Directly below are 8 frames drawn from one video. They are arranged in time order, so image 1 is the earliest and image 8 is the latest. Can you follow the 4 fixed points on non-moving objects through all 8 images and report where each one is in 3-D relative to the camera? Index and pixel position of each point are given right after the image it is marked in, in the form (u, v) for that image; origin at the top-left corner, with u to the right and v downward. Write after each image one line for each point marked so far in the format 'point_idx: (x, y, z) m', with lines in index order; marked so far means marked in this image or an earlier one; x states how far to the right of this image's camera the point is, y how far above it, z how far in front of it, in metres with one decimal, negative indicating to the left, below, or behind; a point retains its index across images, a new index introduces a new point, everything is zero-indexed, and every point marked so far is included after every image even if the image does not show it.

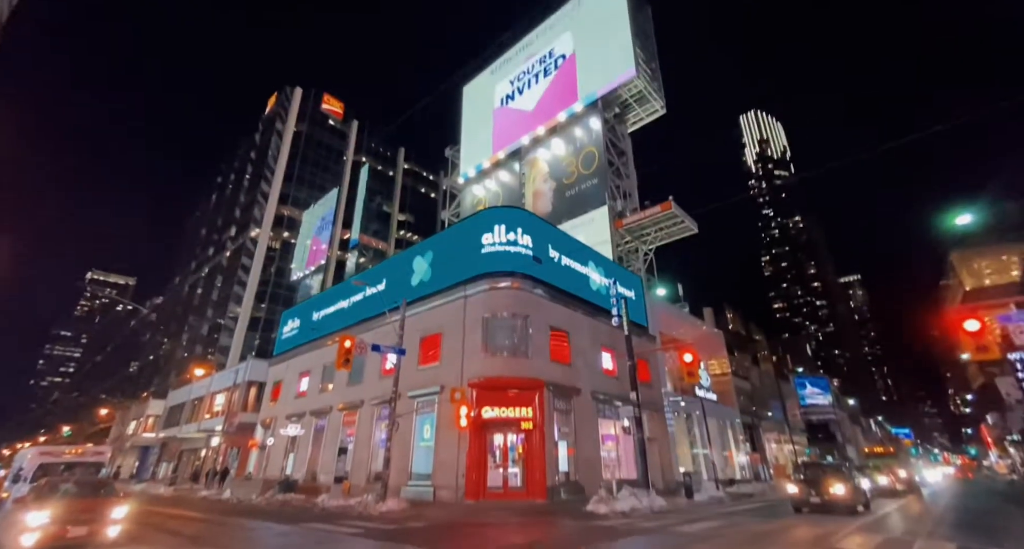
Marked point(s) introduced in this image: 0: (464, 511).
0: (-2.0, -9.8, +18.3) m
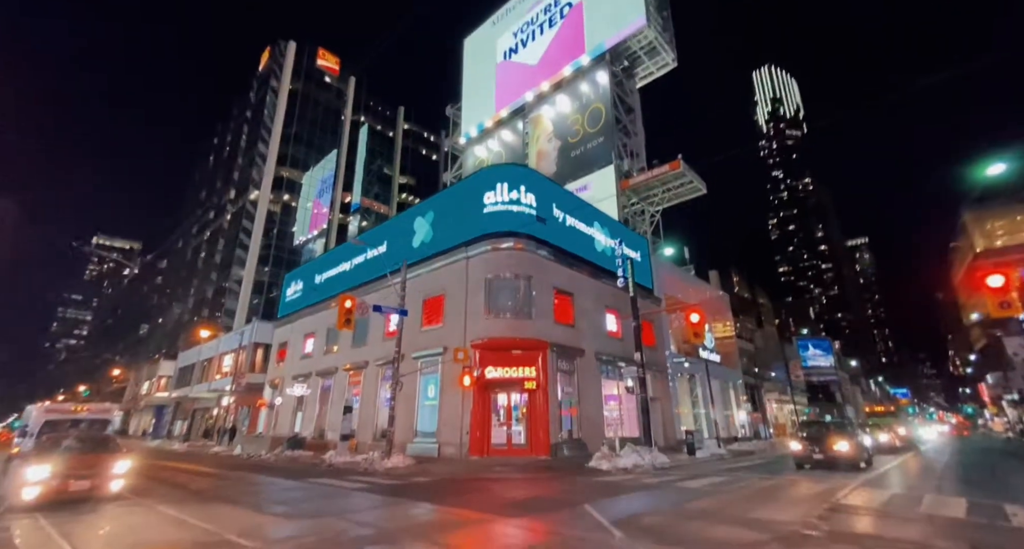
0: (-1.9, -8.1, +18.5) m
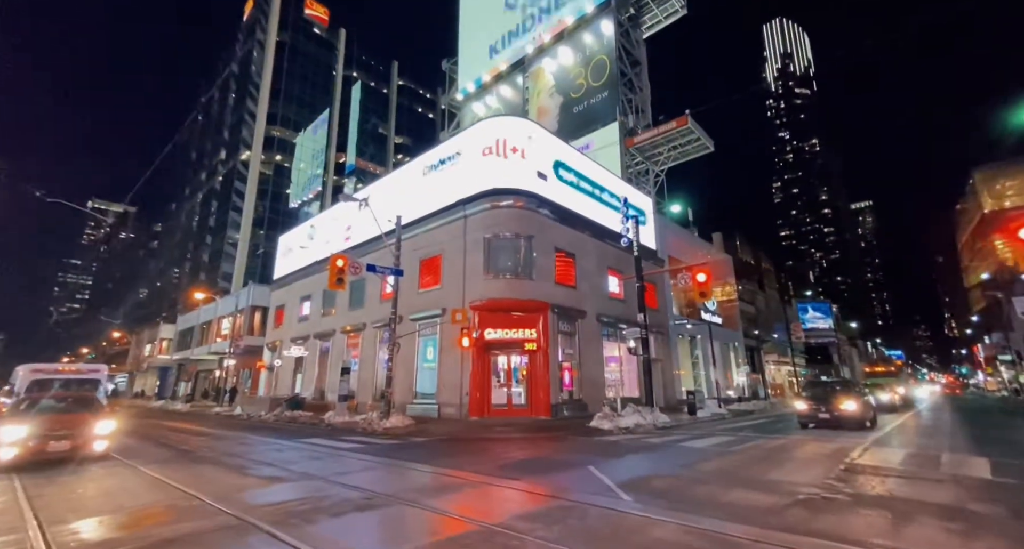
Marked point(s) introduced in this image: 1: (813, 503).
0: (-1.9, -6.3, +18.3) m
1: (+4.4, -3.3, +6.4) m
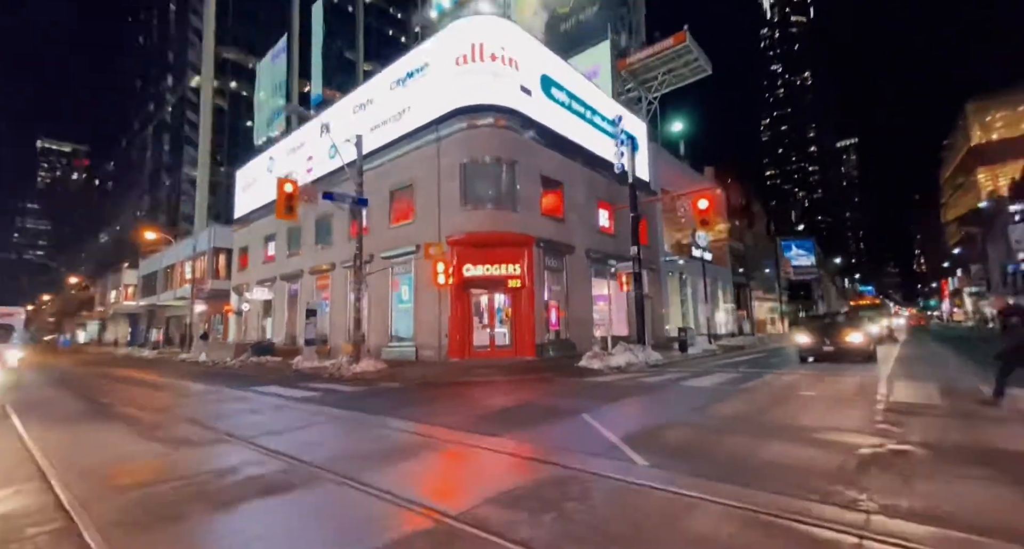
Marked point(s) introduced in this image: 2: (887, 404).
0: (-2.5, -3.6, +16.8) m
1: (+4.2, -2.1, +4.9) m
2: (+6.8, -2.3, +8.0) m
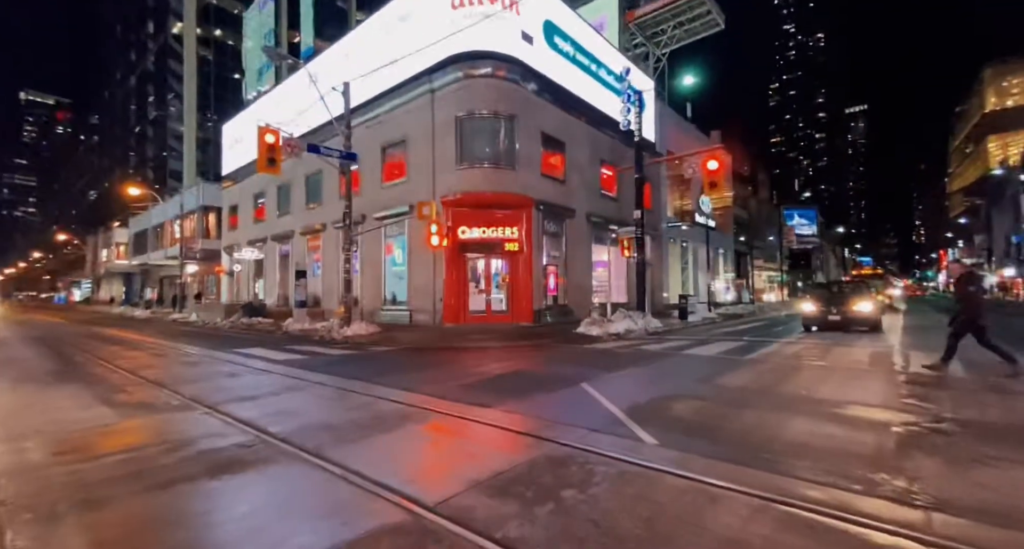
0: (-2.7, -2.2, +16.3) m
1: (+4.1, -1.7, +4.3) m
2: (+6.7, -1.7, +7.4) m
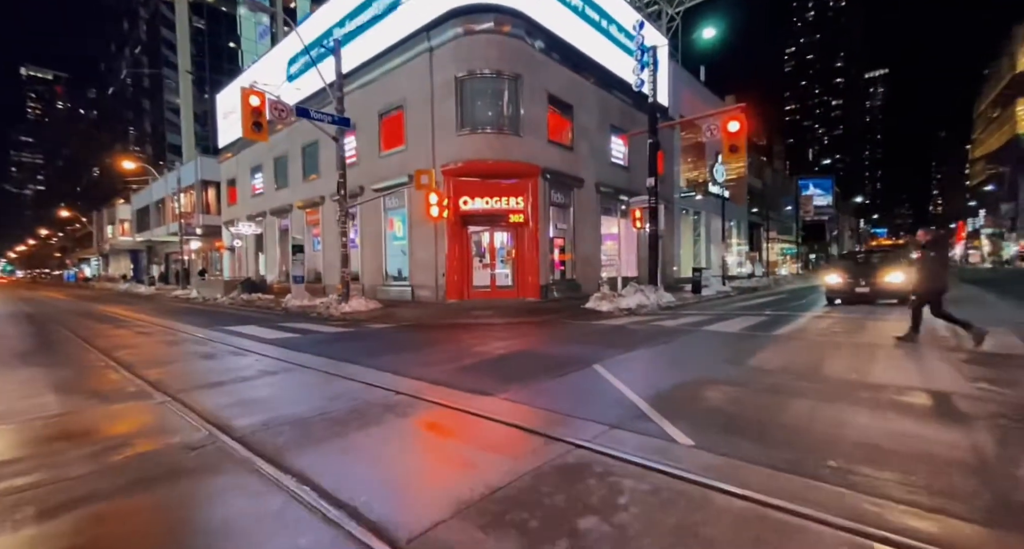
0: (-2.5, -1.2, +15.6) m
1: (+4.1, -1.4, +3.5) m
2: (+6.8, -1.2, +6.6) m
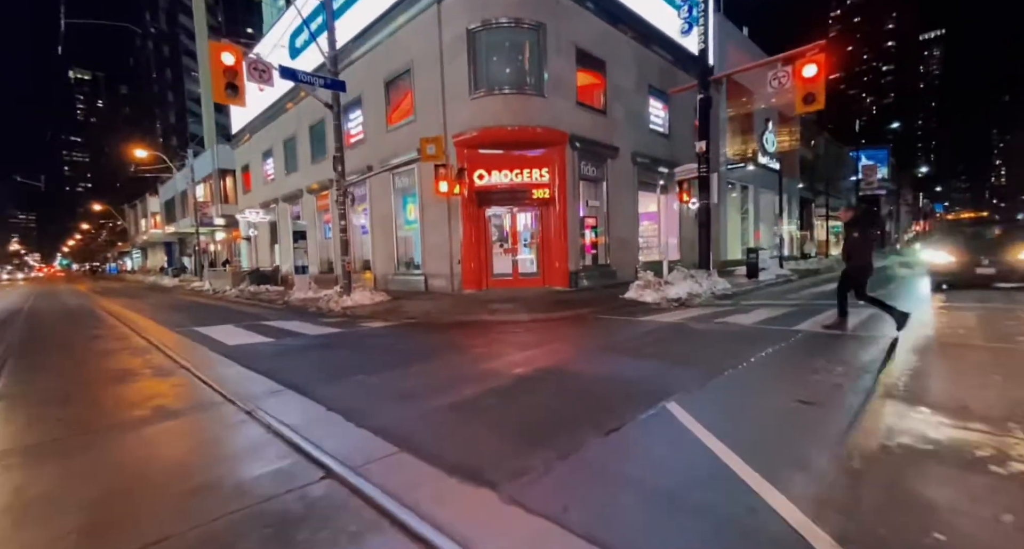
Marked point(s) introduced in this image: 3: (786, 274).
0: (-1.7, -0.8, +13.5) m
1: (+4.1, -1.3, +0.9) m
2: (+7.0, -1.0, +3.8) m
3: (+12.1, 0.0, +19.4) m
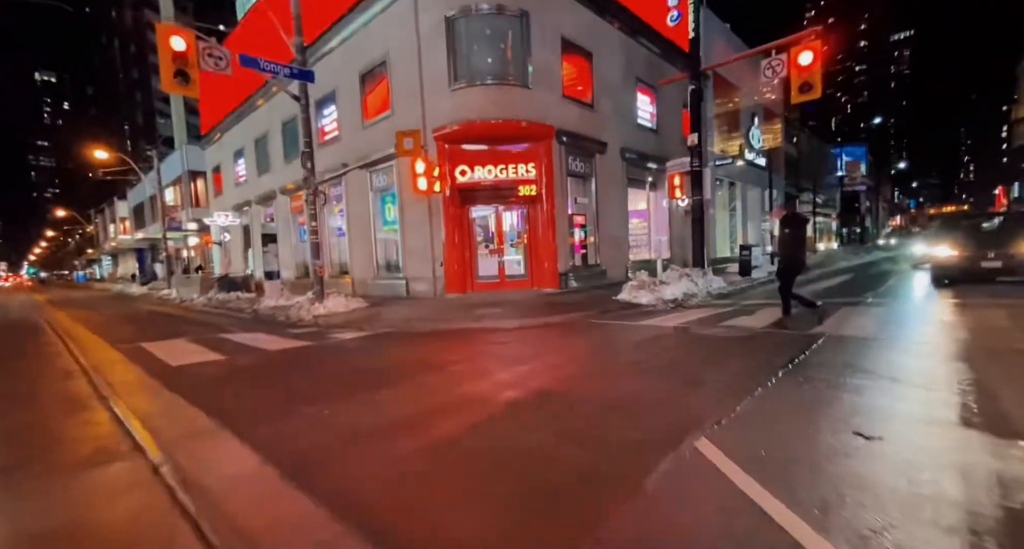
0: (-2.1, -0.9, +12.5) m
1: (+4.1, -1.2, +0.2) m
2: (+6.9, -0.9, +3.2) m
3: (+11.5, +0.1, +18.9) m
